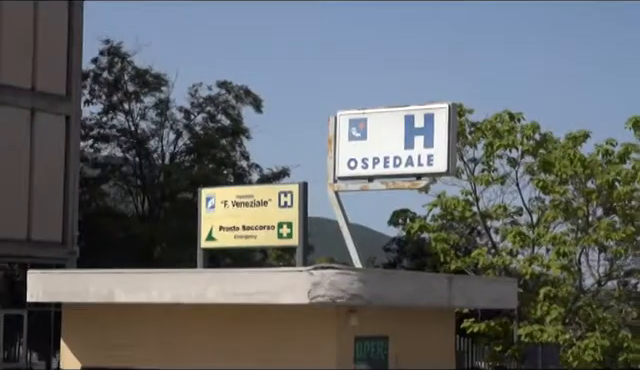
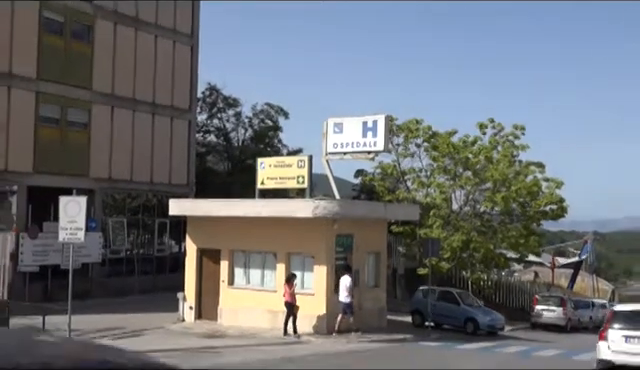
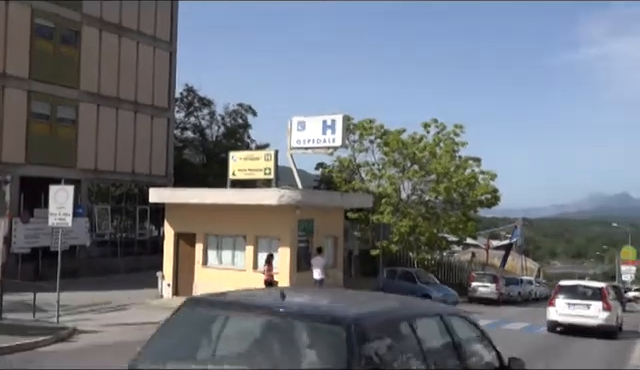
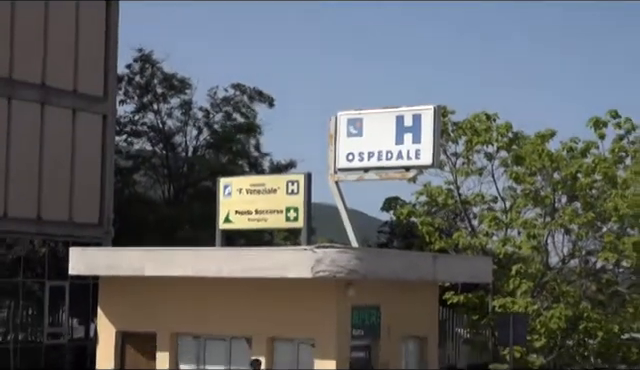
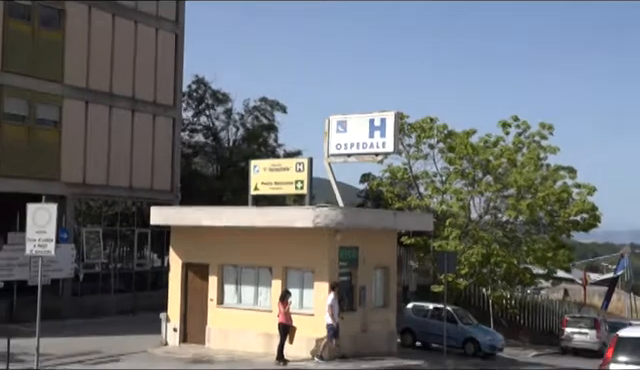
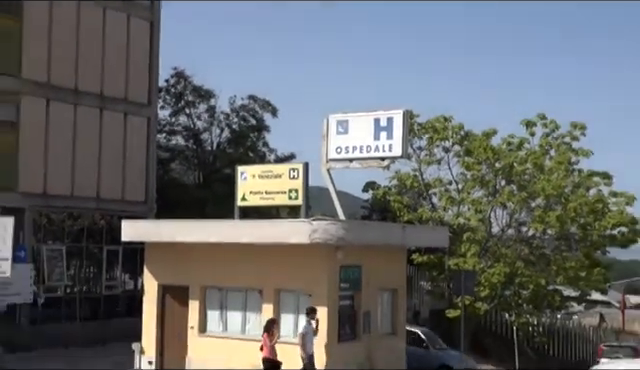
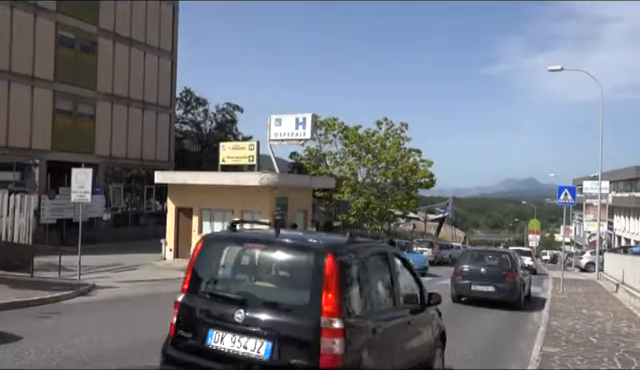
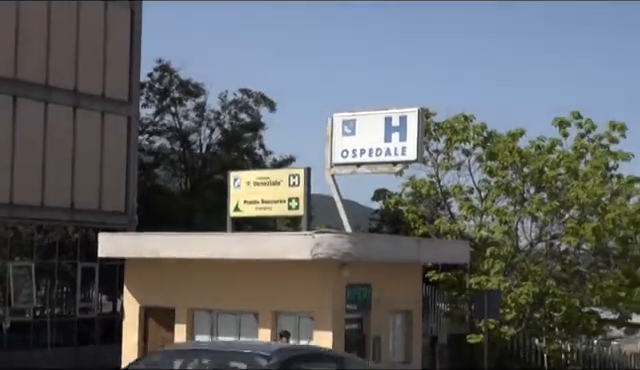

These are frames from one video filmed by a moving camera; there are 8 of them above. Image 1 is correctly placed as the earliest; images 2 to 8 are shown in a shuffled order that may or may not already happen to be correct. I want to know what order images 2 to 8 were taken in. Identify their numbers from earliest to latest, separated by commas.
4, 8, 6, 5, 2, 3, 7
